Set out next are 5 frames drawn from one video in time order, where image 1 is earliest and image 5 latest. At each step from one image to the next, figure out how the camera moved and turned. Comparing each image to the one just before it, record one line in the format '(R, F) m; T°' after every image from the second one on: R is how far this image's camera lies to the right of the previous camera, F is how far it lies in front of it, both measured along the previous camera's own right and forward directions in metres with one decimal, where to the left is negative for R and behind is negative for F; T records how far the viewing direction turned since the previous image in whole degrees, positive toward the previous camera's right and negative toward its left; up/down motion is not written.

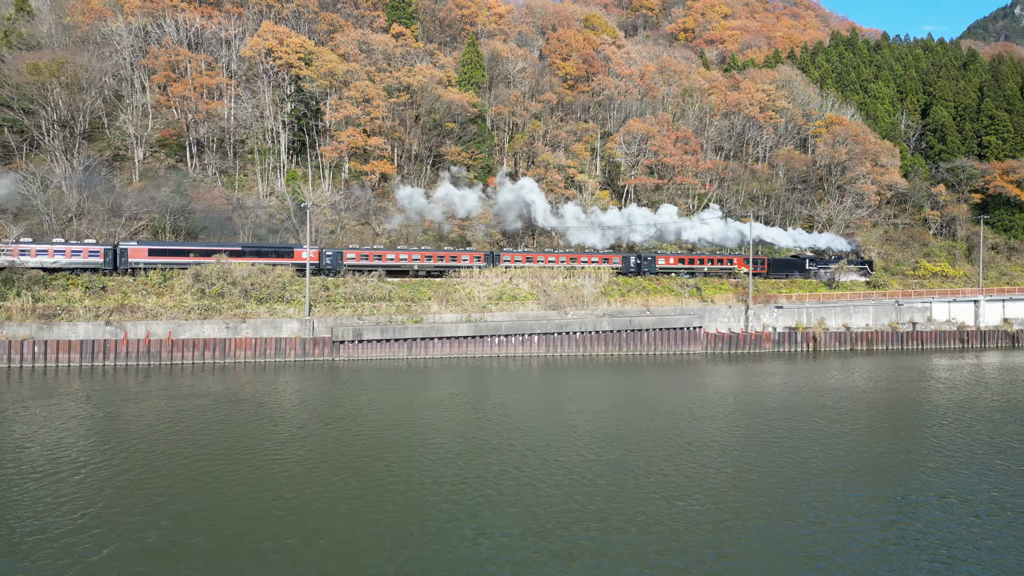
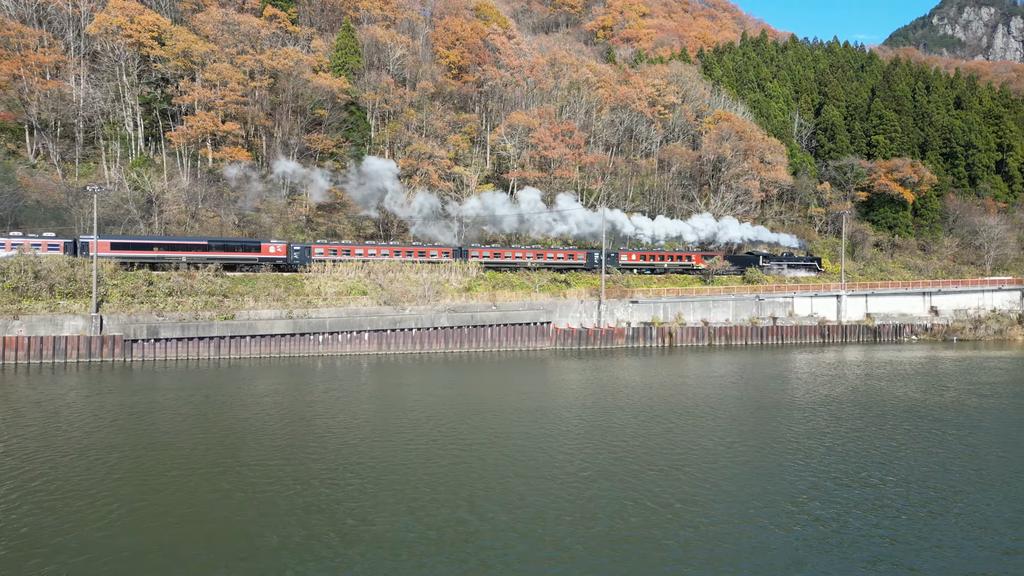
(+5.0, +1.6) m; +4°
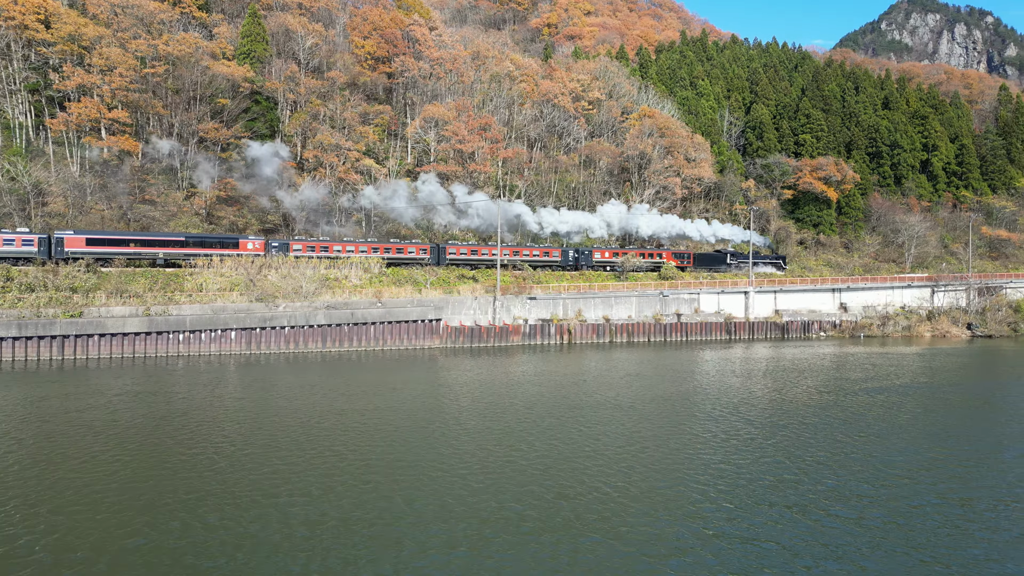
(+3.5, +1.1) m; +3°
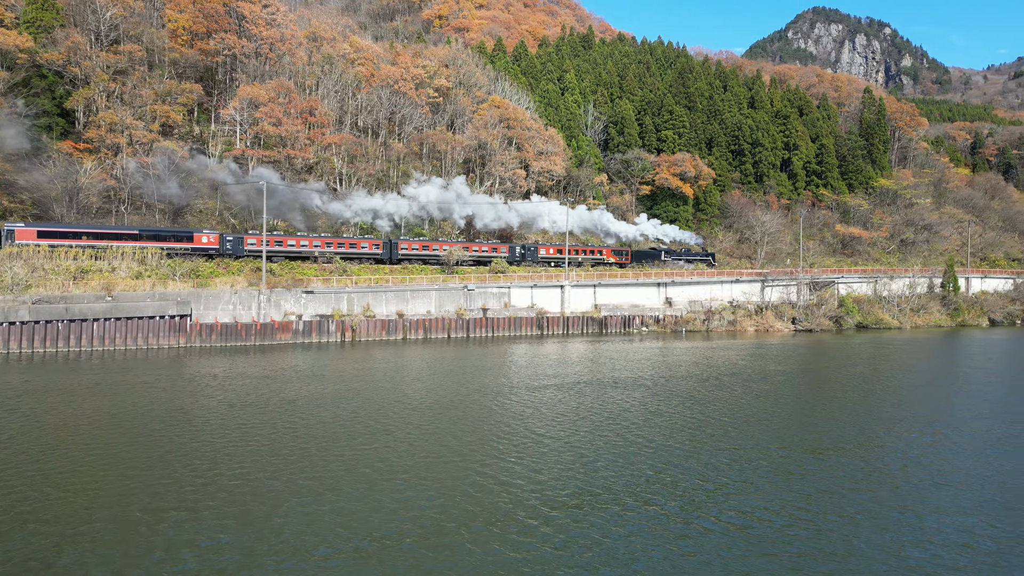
(+7.3, +2.0) m; +6°
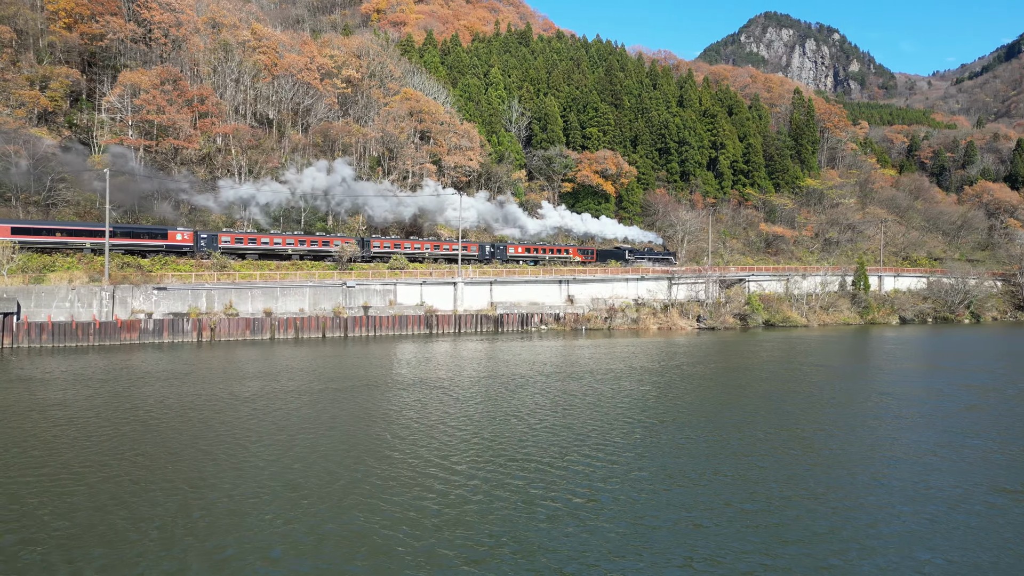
(+4.2, +1.3) m; +3°
